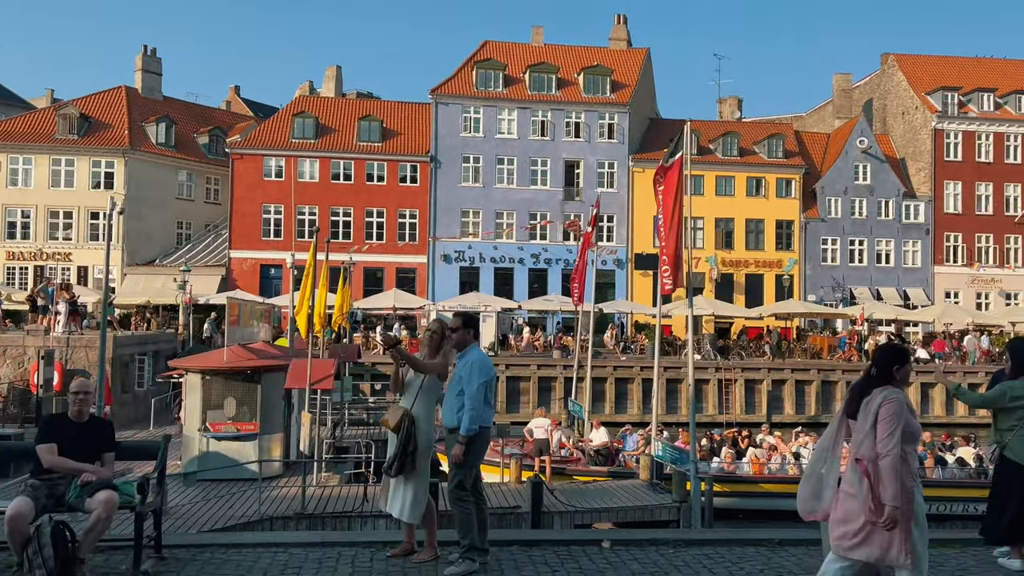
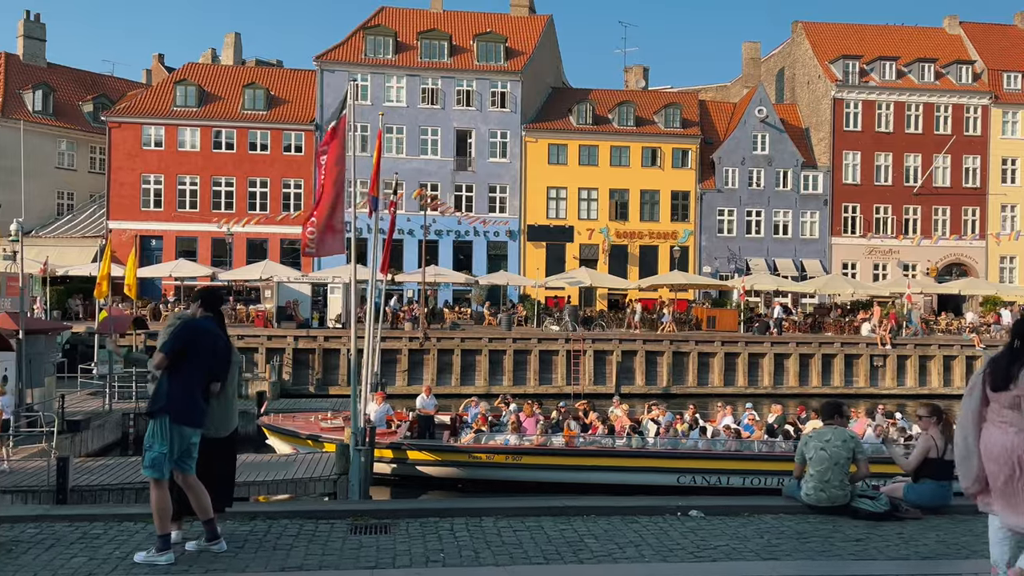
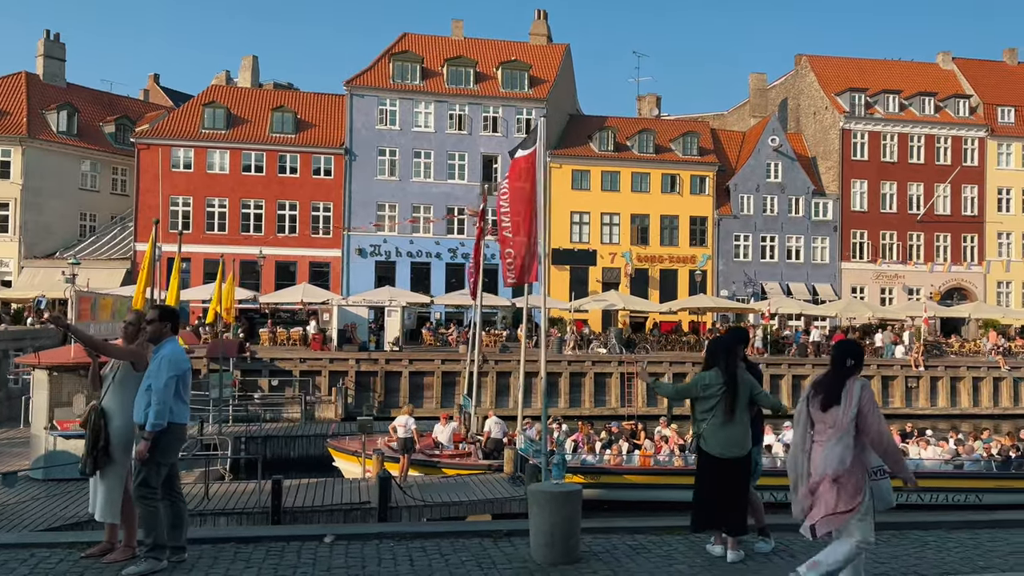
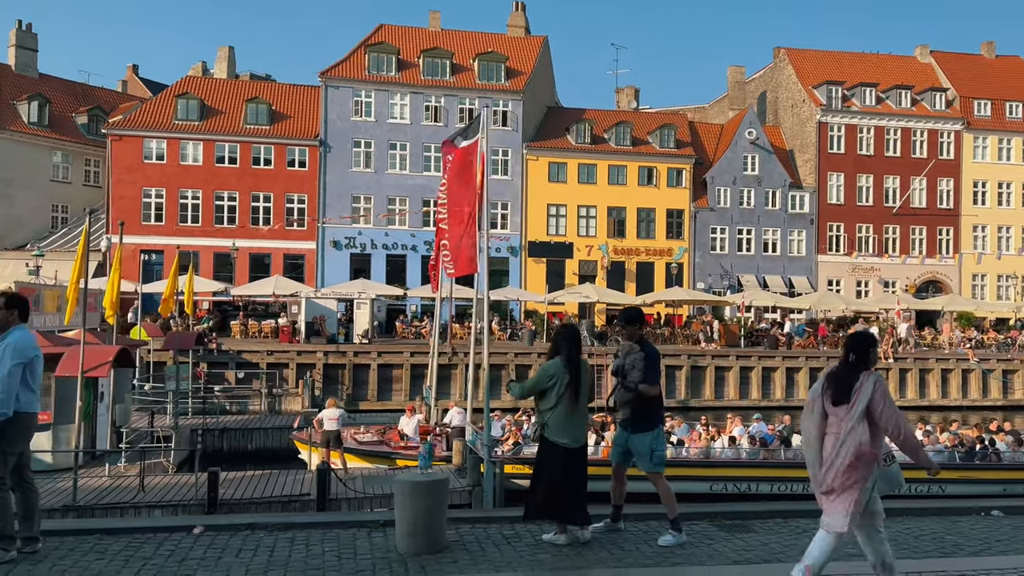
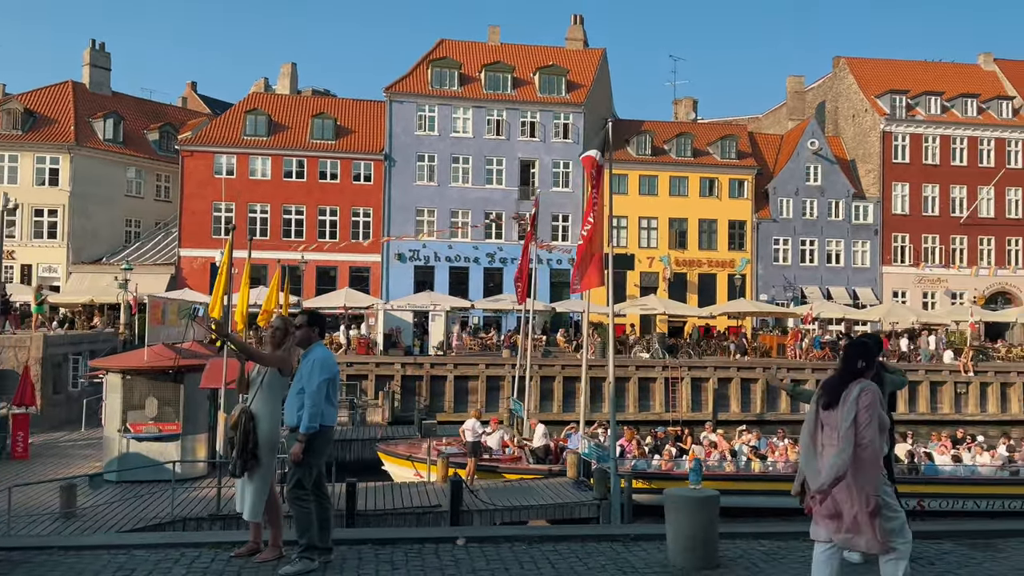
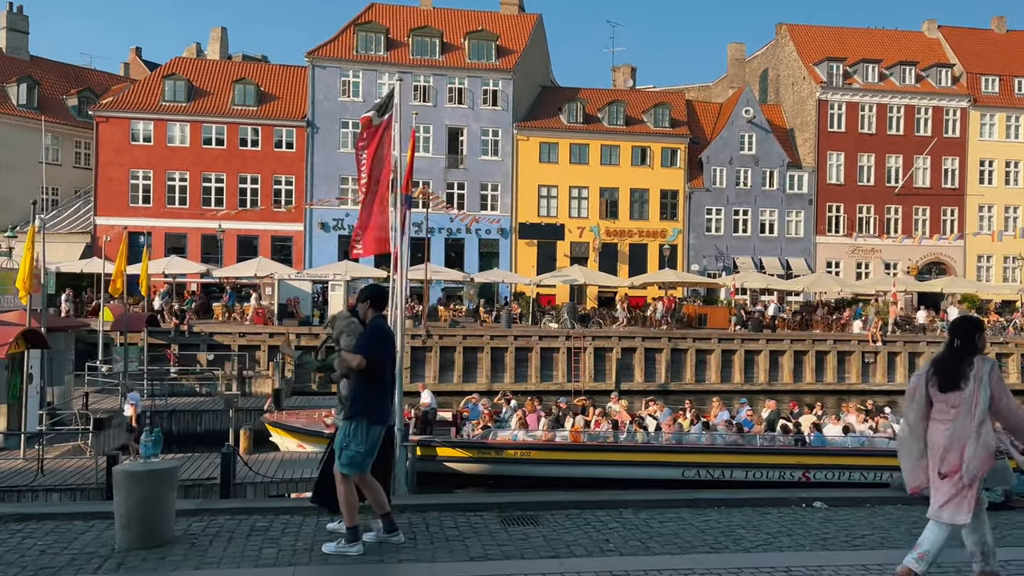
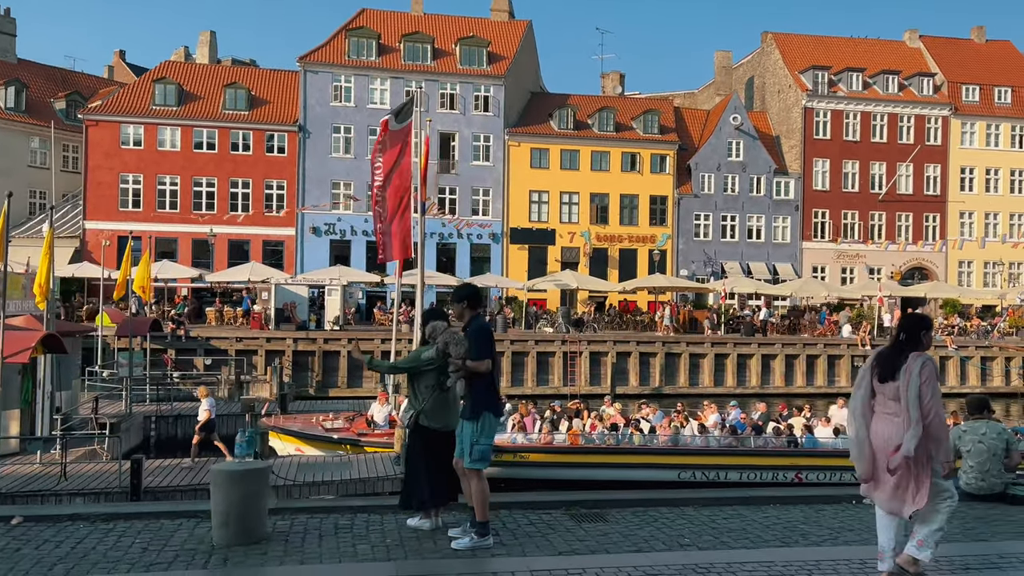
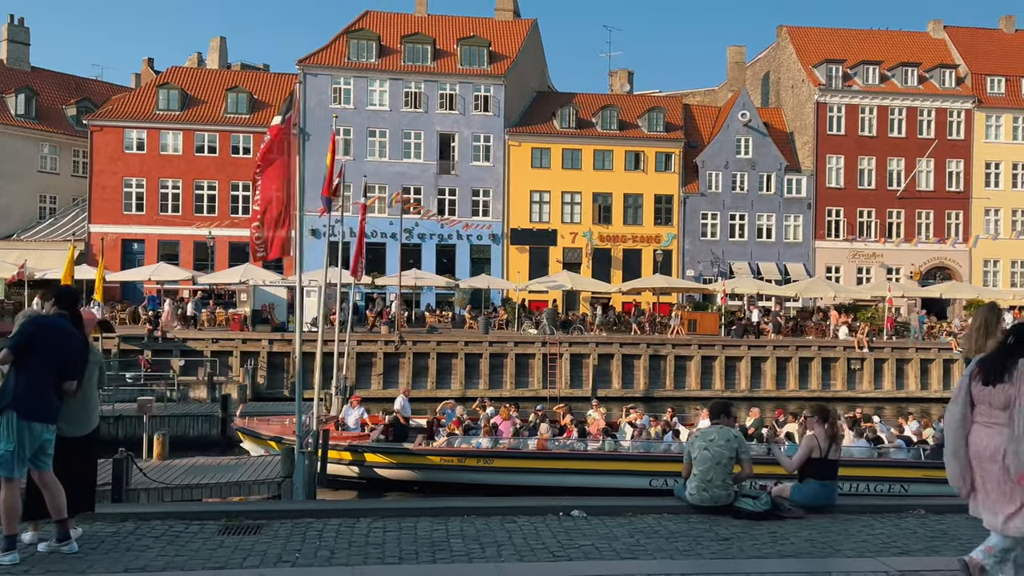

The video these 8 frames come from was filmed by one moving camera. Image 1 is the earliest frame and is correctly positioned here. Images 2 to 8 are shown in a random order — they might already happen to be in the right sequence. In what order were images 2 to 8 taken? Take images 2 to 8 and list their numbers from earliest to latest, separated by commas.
5, 3, 4, 7, 6, 2, 8
